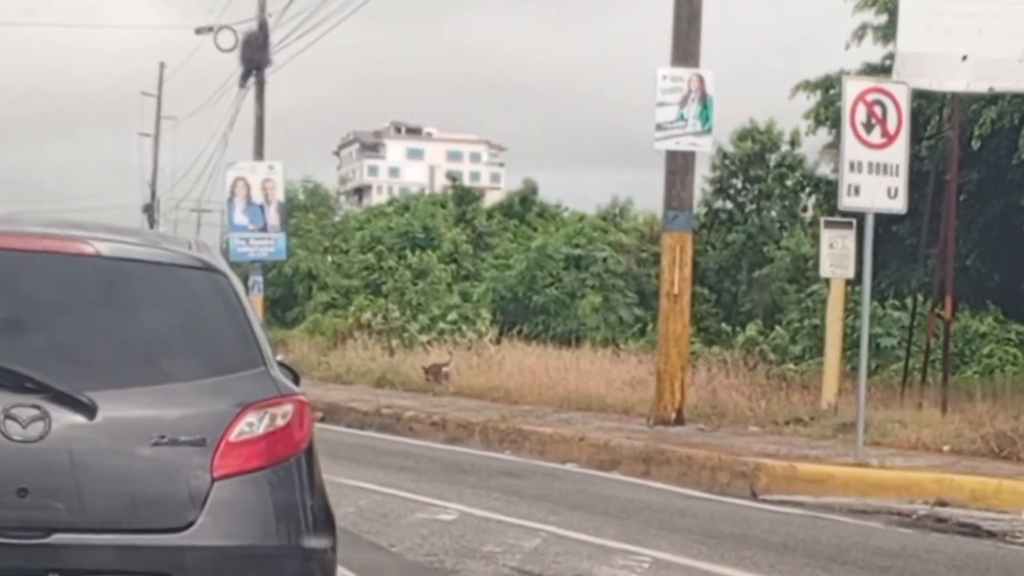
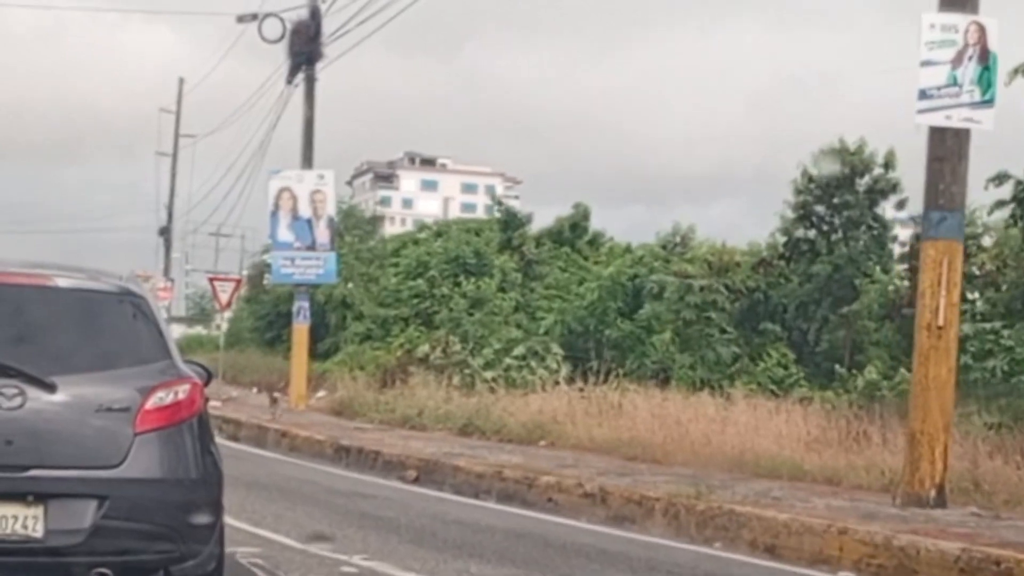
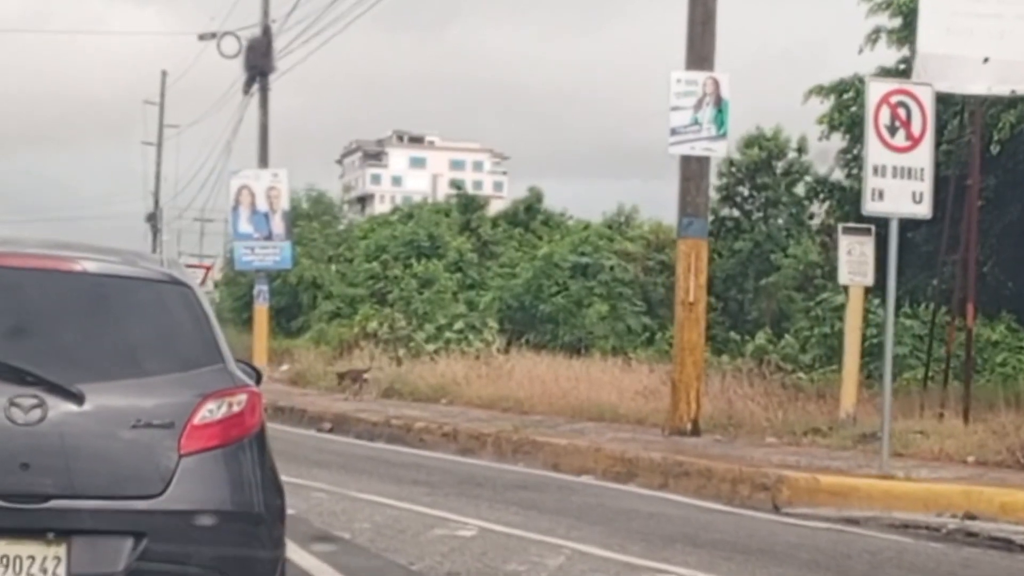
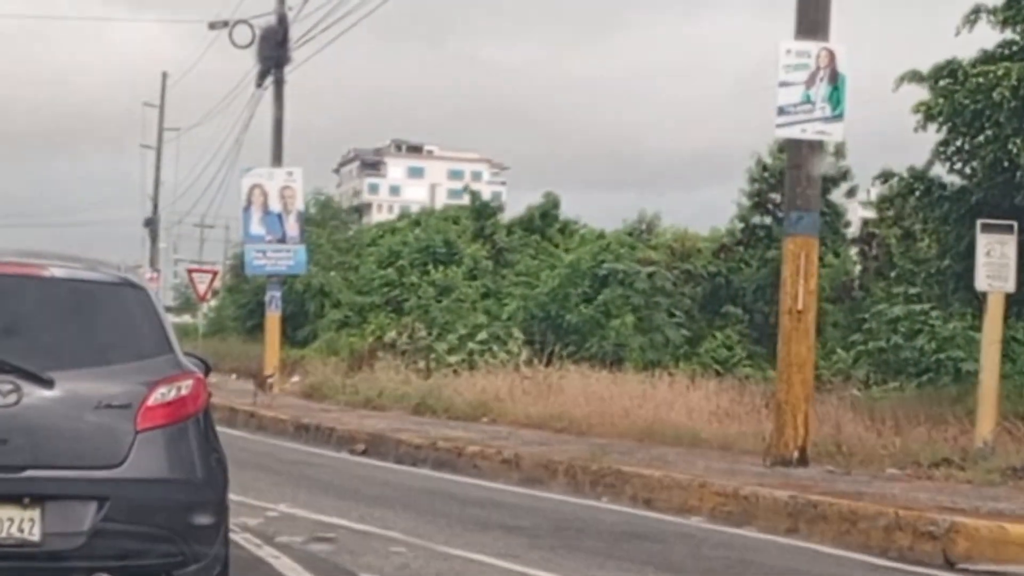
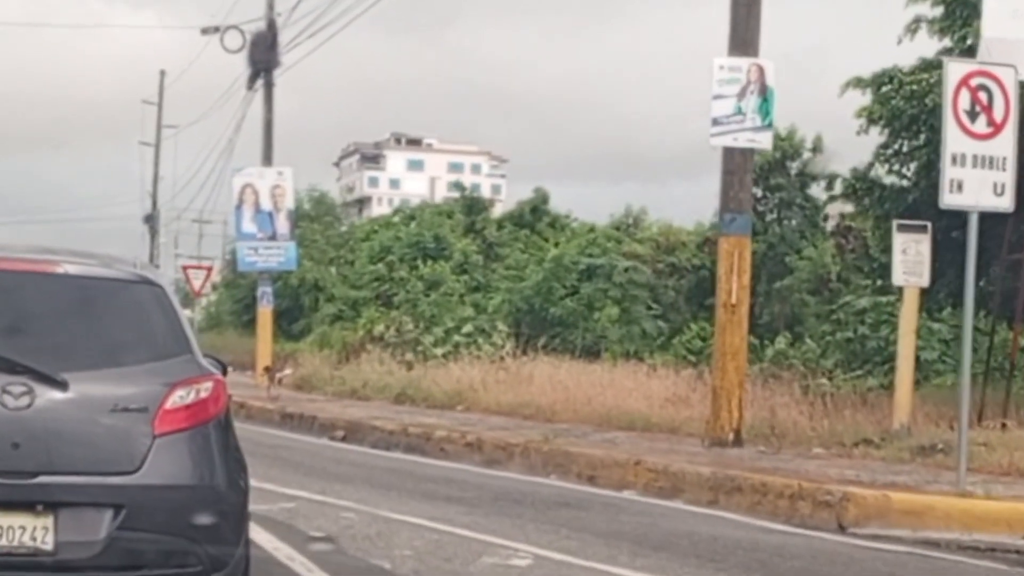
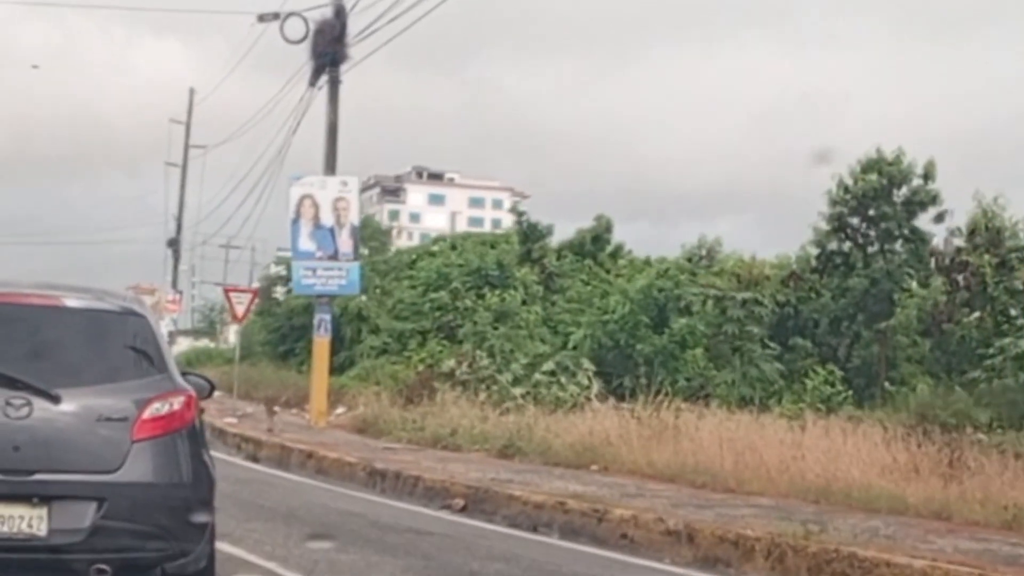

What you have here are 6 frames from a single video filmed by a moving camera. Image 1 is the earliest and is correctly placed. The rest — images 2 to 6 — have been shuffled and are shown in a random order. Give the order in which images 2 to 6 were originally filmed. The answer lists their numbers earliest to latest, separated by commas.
3, 5, 4, 2, 6
